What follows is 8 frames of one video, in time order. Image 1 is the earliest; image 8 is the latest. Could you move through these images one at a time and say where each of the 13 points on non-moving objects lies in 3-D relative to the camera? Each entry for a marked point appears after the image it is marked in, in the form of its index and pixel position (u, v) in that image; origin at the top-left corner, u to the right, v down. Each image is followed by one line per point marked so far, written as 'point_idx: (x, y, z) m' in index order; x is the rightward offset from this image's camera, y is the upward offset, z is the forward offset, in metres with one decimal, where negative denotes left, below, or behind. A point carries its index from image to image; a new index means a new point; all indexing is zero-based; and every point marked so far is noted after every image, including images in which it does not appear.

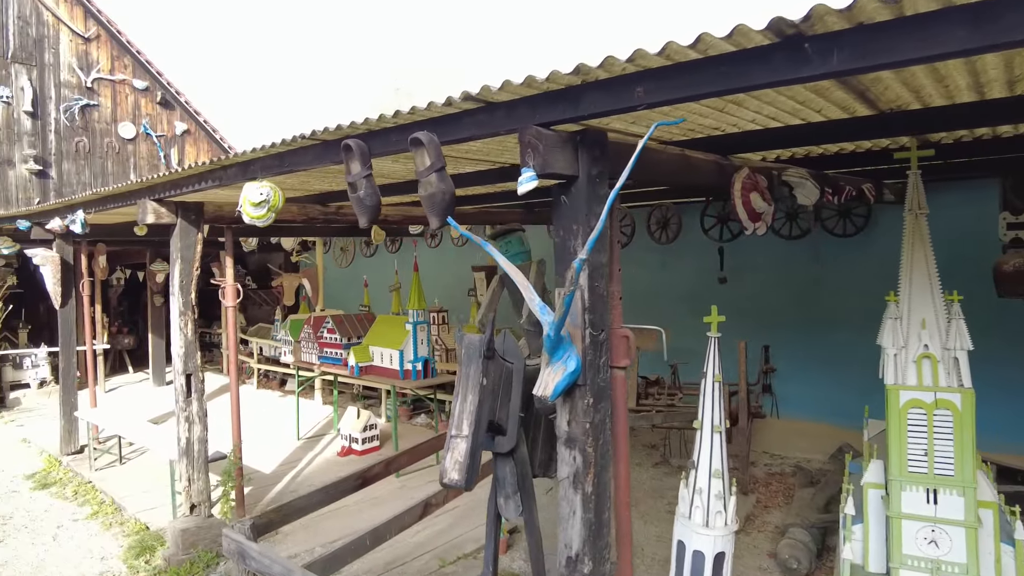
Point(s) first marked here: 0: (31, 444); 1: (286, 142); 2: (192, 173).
0: (-5.3, -1.7, +7.3) m
1: (-1.0, +0.6, +2.8) m
2: (-1.7, +0.6, +3.6) m
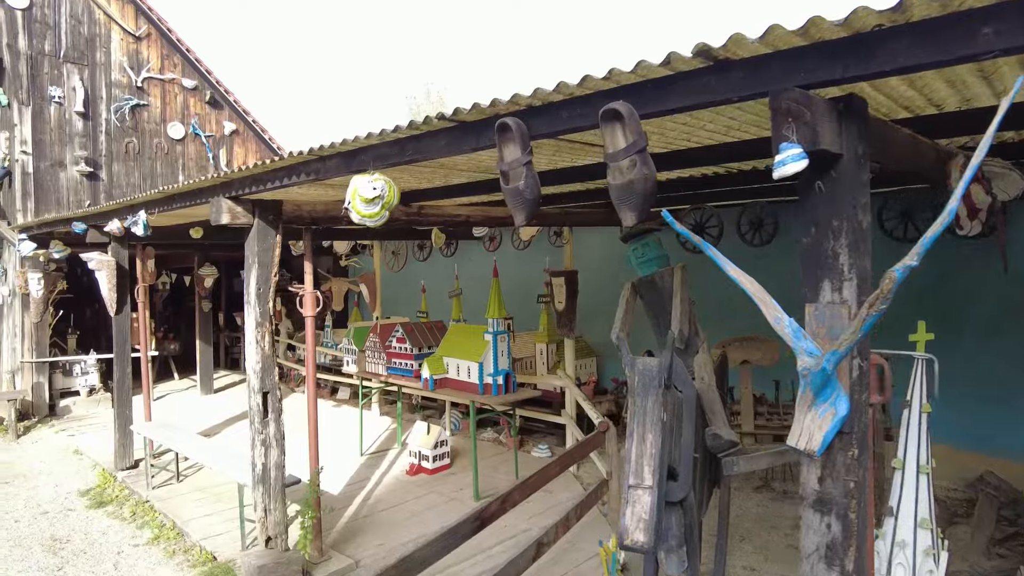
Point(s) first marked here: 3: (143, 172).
0: (-4.5, -1.8, +6.9) m
1: (-0.3, +0.6, +2.3) m
2: (-1.1, +0.6, +3.1) m
3: (-5.2, +1.6, +9.4) m
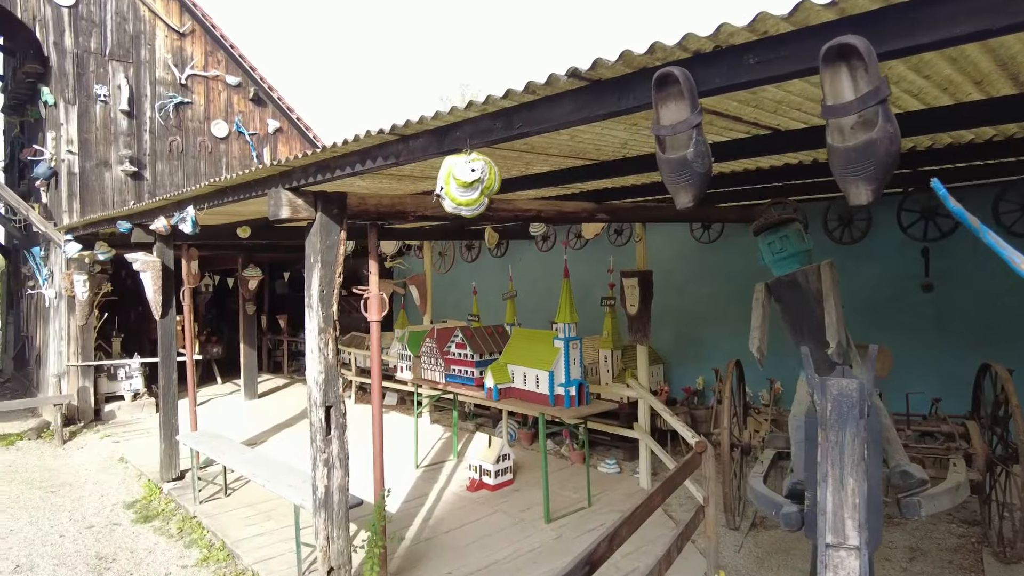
0: (-3.9, -1.8, +6.7) m
1: (+0.1, +0.6, +1.9) m
2: (-0.7, +0.6, +2.7) m
3: (-4.5, +1.6, +9.1) m
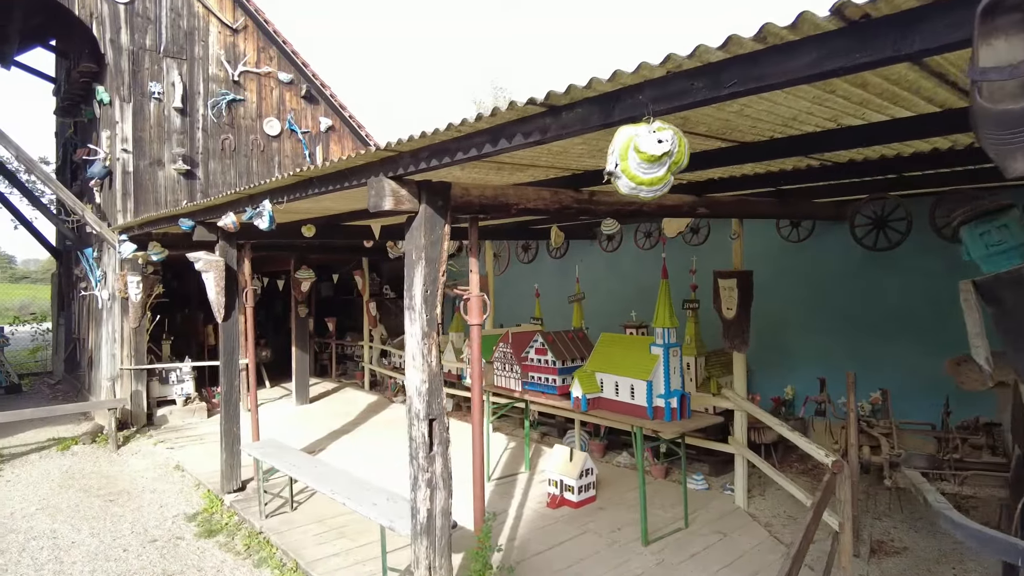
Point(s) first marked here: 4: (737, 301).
0: (-3.2, -1.8, +6.4) m
1: (+0.6, +0.6, +1.5) m
2: (-0.1, +0.6, +2.4) m
3: (-3.7, +1.6, +8.9) m
4: (+1.7, -0.1, +5.1) m
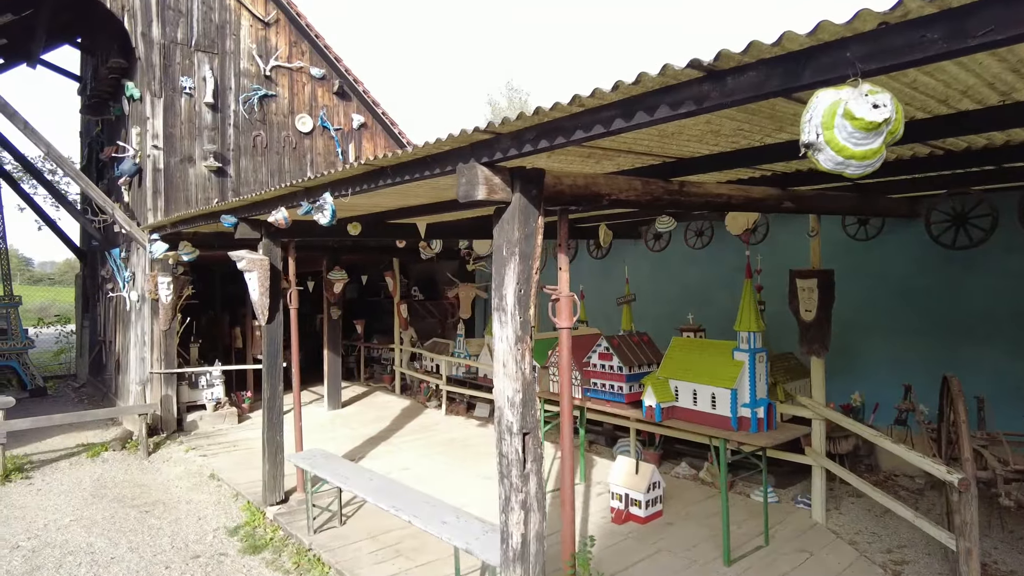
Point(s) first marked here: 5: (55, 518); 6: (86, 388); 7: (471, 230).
0: (-2.7, -1.8, +6.2) m
1: (+1.0, +0.6, +1.2) m
2: (+0.3, +0.6, +2.1) m
3: (-3.2, +1.6, +8.7) m
4: (+2.2, -0.1, +4.7) m
5: (-3.8, -1.9, +5.5) m
6: (-7.1, -1.7, +10.9) m
7: (-0.4, +0.6, +6.5) m
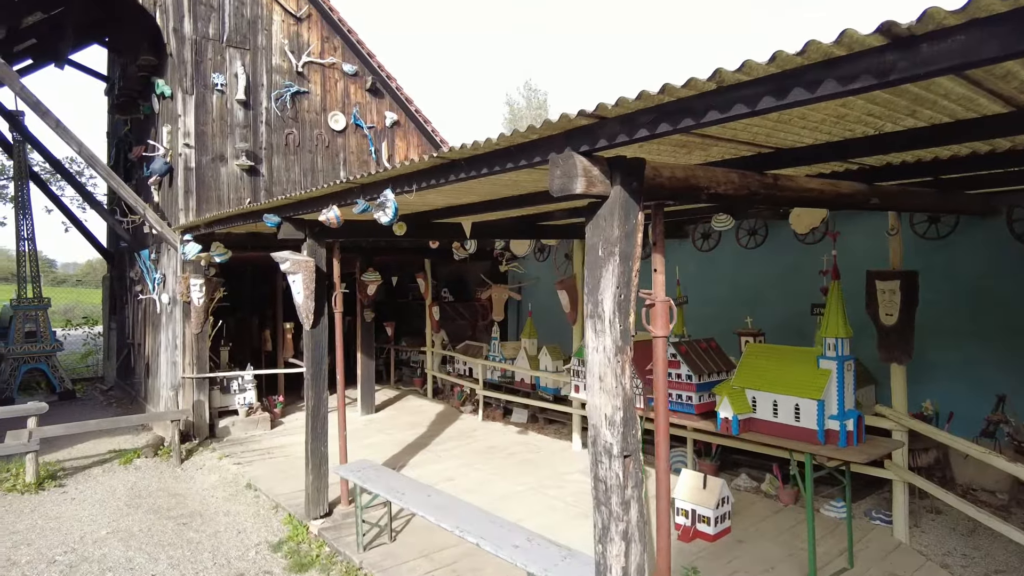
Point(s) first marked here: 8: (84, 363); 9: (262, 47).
0: (-2.3, -1.8, +5.9) m
1: (+1.3, +0.6, +0.9) m
2: (+0.7, +0.6, +1.8) m
3: (-2.7, +1.5, +8.5) m
4: (+2.6, -0.1, +4.4) m
5: (-3.4, -1.9, +5.2) m
6: (-6.5, -1.7, +10.8) m
7: (0.0, +0.5, +6.2) m
8: (-8.6, -1.5, +13.2) m
9: (-3.1, +3.0, +8.2) m
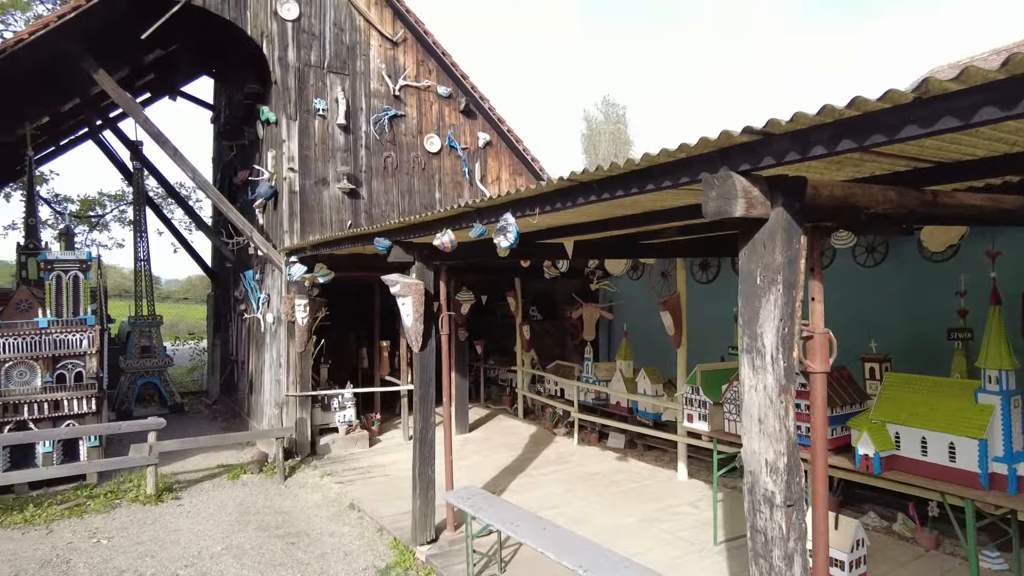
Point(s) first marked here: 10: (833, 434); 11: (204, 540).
0: (-1.3, -2.0, +6.0) m
1: (+1.6, +0.5, +0.6) m
2: (+1.1, +0.5, +1.5) m
3: (-1.5, +1.3, +8.6) m
4: (+3.3, -0.3, +3.9) m
5: (-2.5, -2.1, +5.4) m
6: (-5.0, -2.0, +11.3) m
7: (+1.0, +0.4, +6.0) m
8: (-6.8, -1.9, +13.9) m
9: (-1.9, +2.7, +8.4) m
10: (+2.0, -0.9, +4.1) m
11: (-2.6, -2.1, +5.5) m
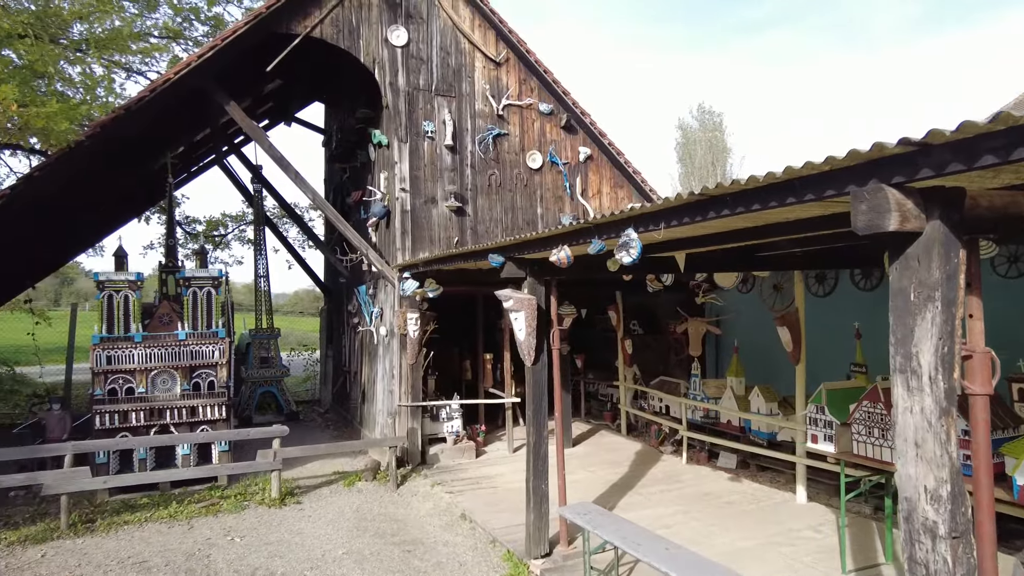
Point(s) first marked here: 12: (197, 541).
0: (-0.3, -2.2, +6.1) m
1: (+1.8, +0.5, +0.4) m
2: (+1.4, +0.4, +1.4) m
3: (-0.1, +1.1, +8.8) m
4: (+4.0, -0.3, +3.5) m
5: (-1.6, -2.2, +5.7) m
6: (-3.2, -2.3, +11.8) m
7: (+2.0, +0.2, +5.8) m
8: (-4.6, -2.2, +14.7) m
9: (-0.6, +2.6, +8.7) m
10: (+2.7, -1.0, +3.8) m
11: (-1.6, -2.3, +5.8) m
12: (-2.8, -2.2, +5.8) m
